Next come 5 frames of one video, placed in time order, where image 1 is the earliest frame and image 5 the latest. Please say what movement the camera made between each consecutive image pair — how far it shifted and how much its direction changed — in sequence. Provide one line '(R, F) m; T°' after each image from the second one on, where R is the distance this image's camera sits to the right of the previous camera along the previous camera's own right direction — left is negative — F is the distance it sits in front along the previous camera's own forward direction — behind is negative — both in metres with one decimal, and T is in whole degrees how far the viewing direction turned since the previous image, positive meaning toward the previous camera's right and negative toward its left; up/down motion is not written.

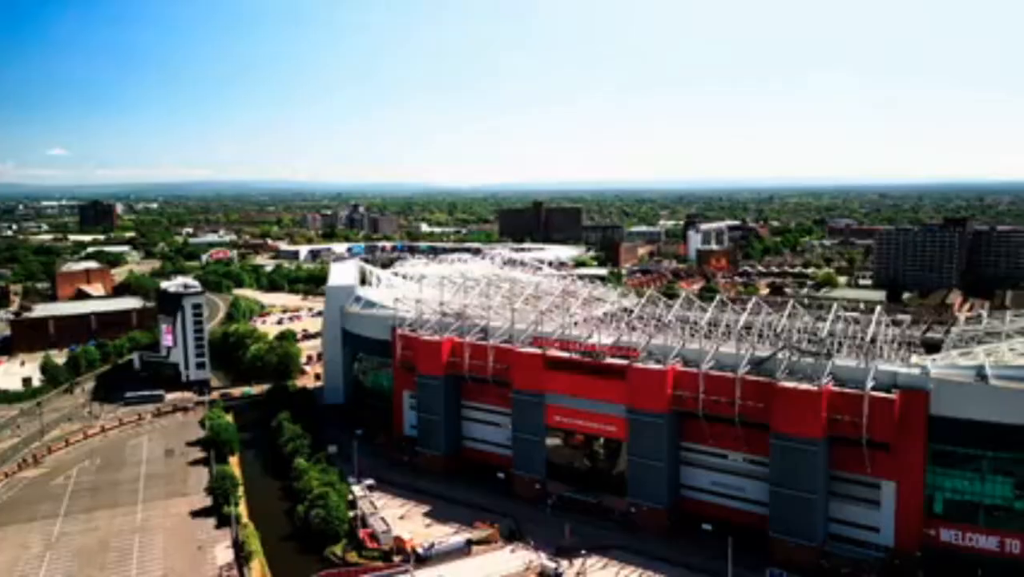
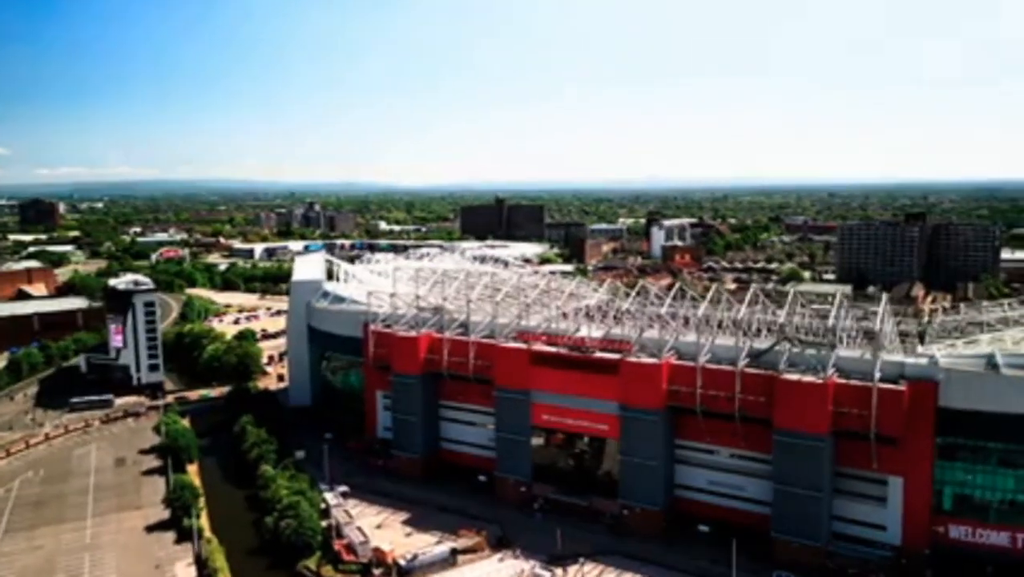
(-1.3, +2.2) m; +3°
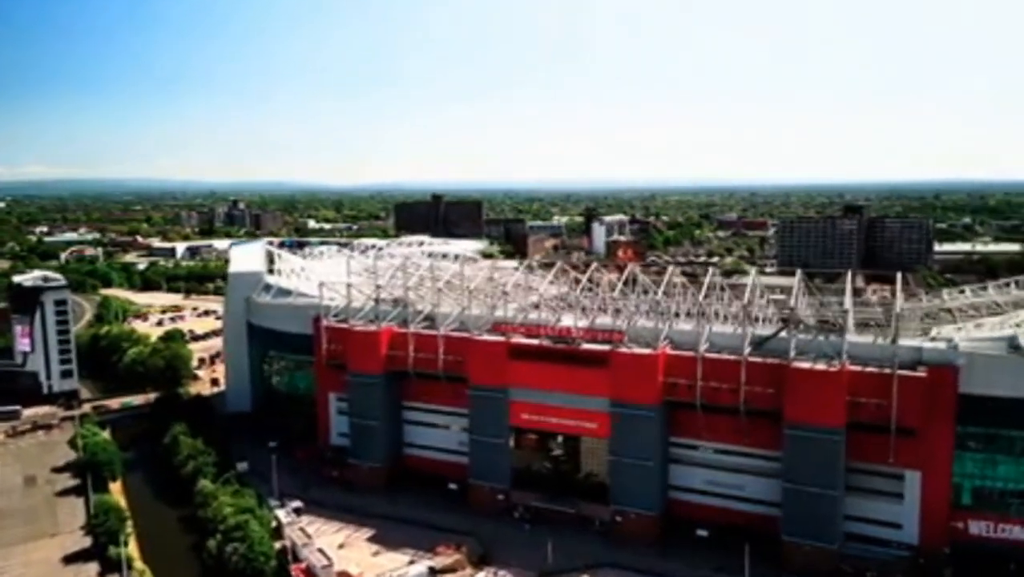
(-2.0, +3.7) m; +5°
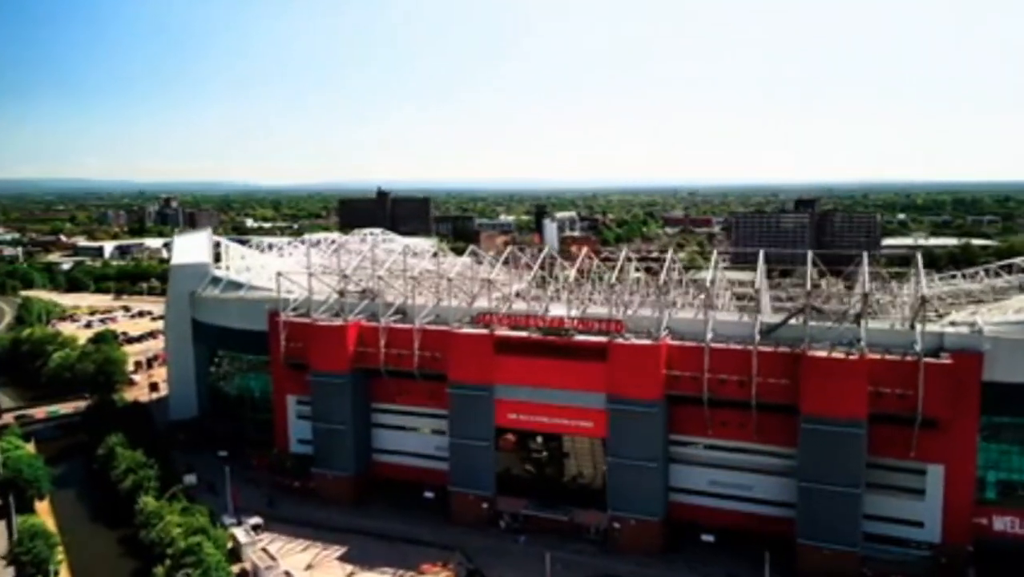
(-1.7, +3.0) m; +4°
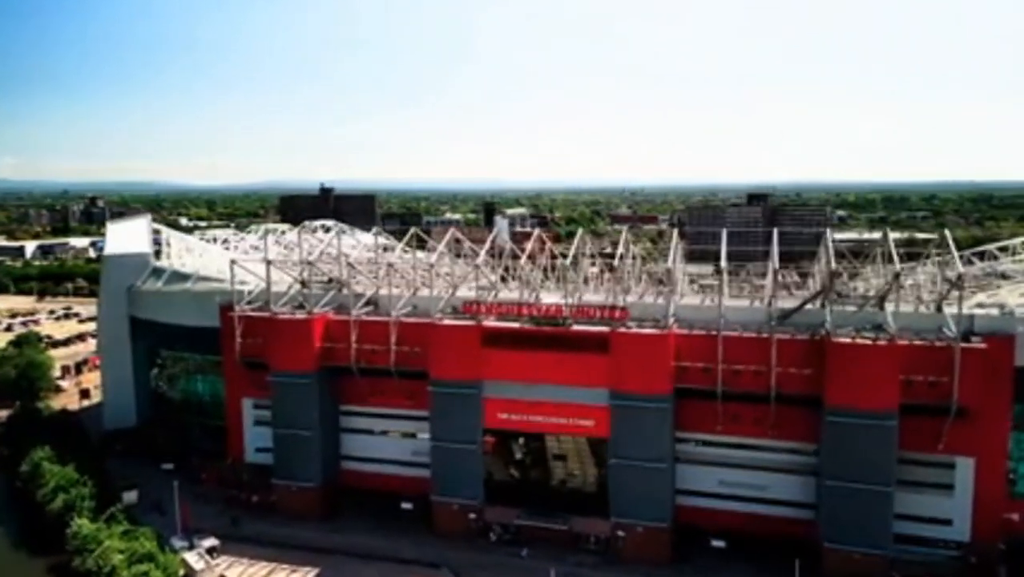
(-1.6, +3.0) m; +4°
